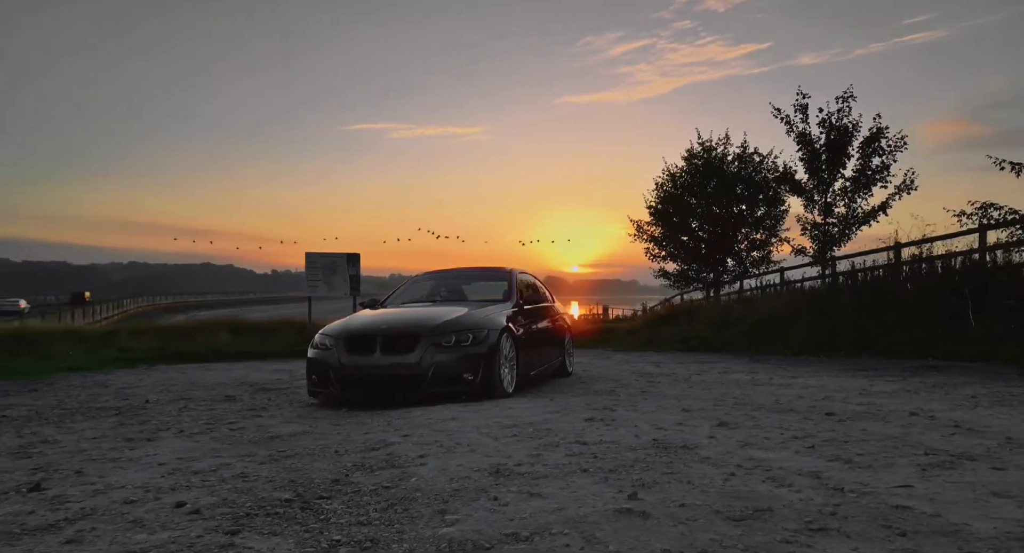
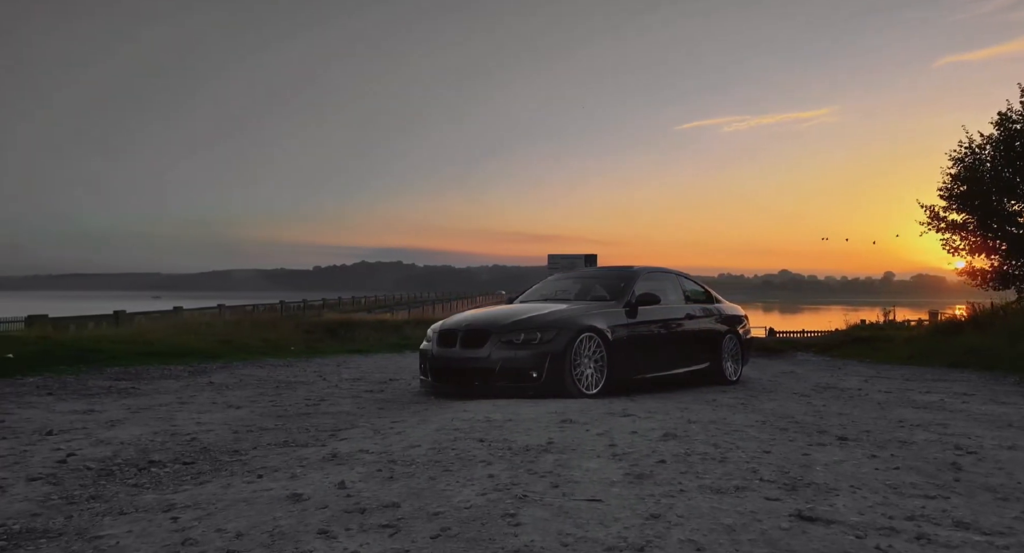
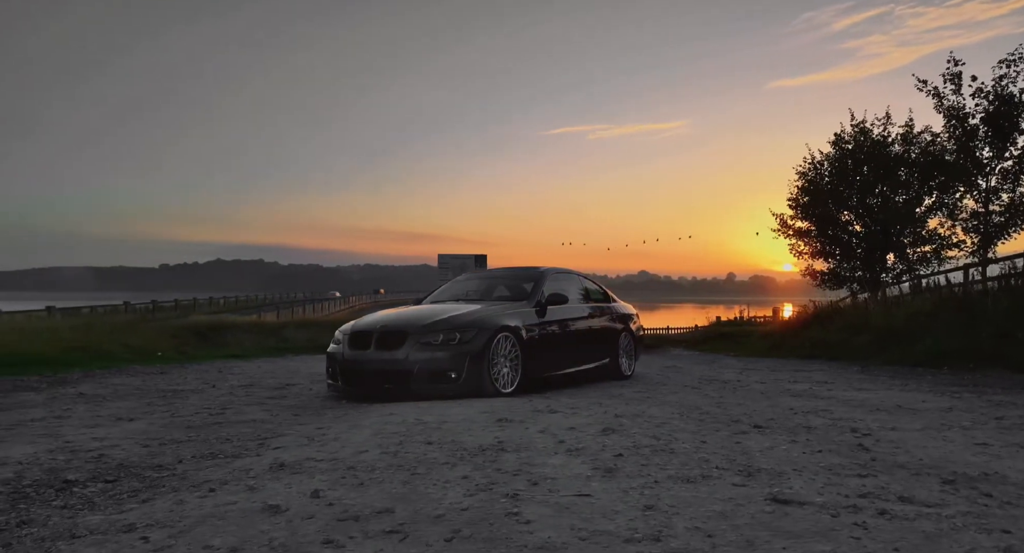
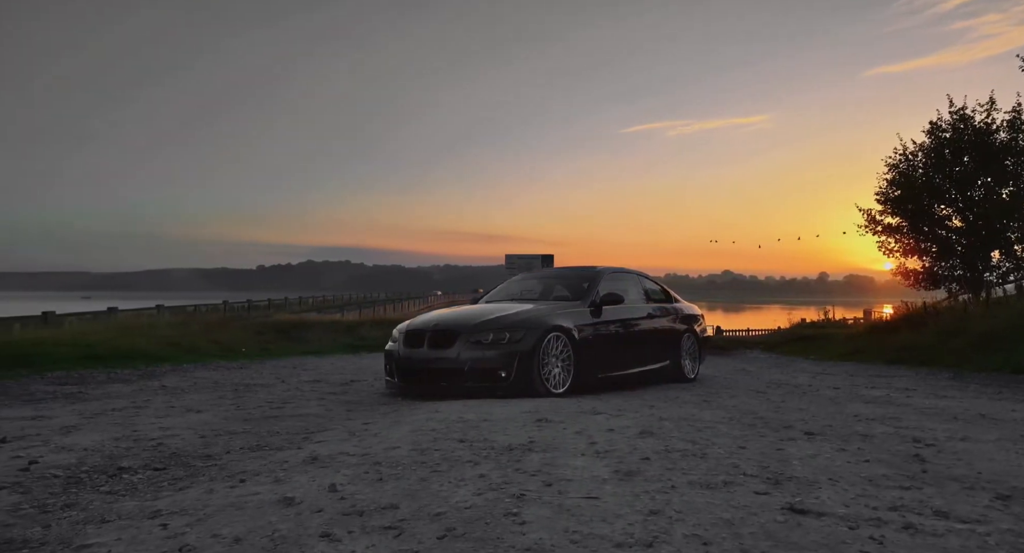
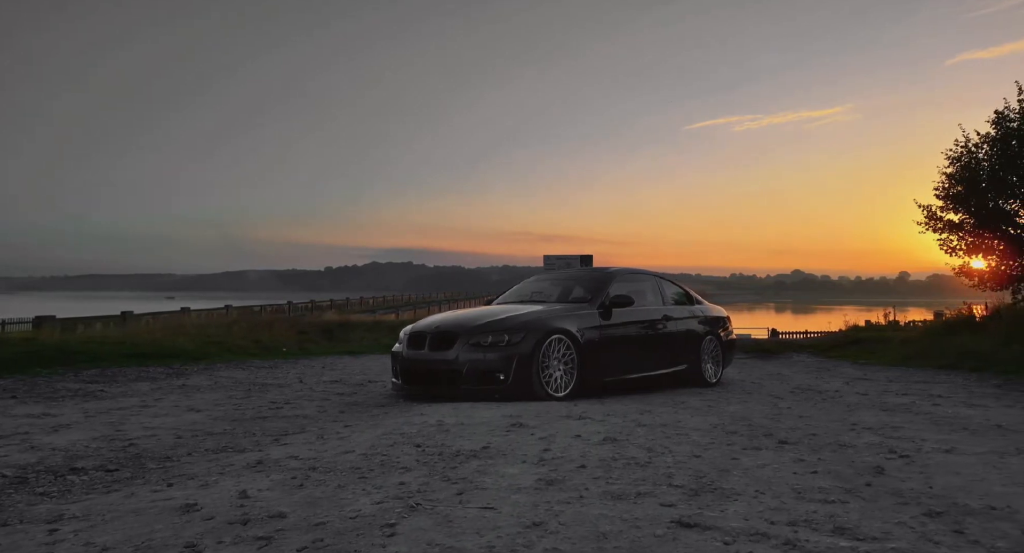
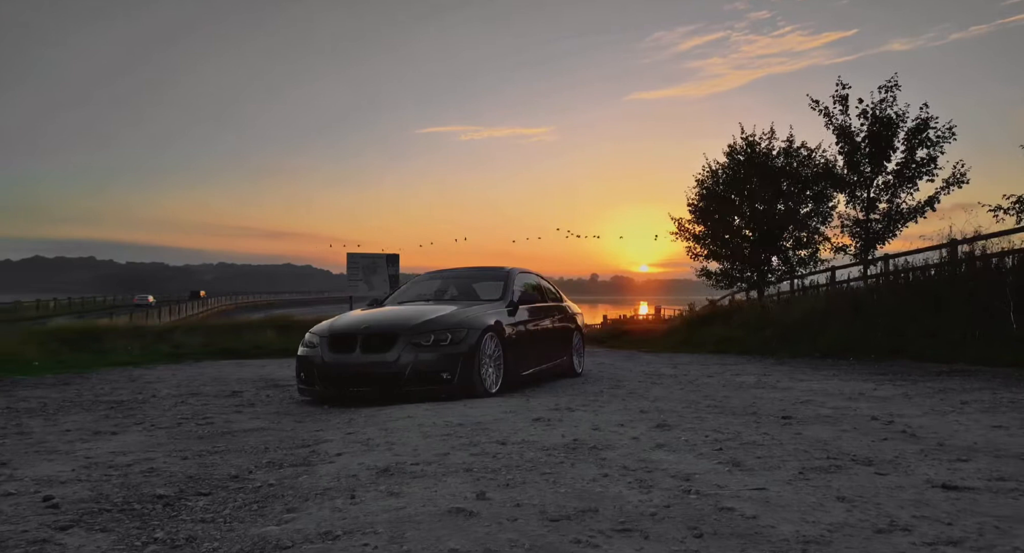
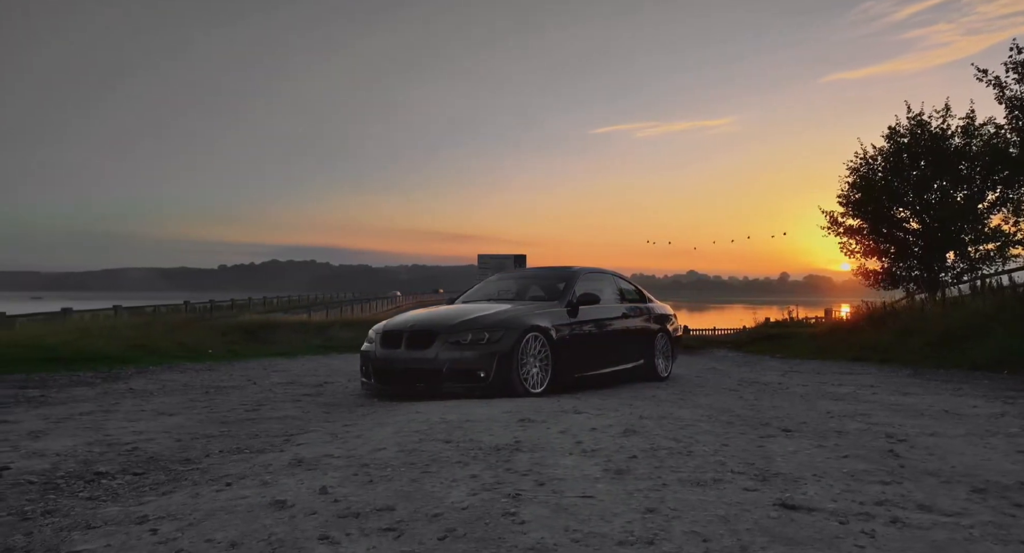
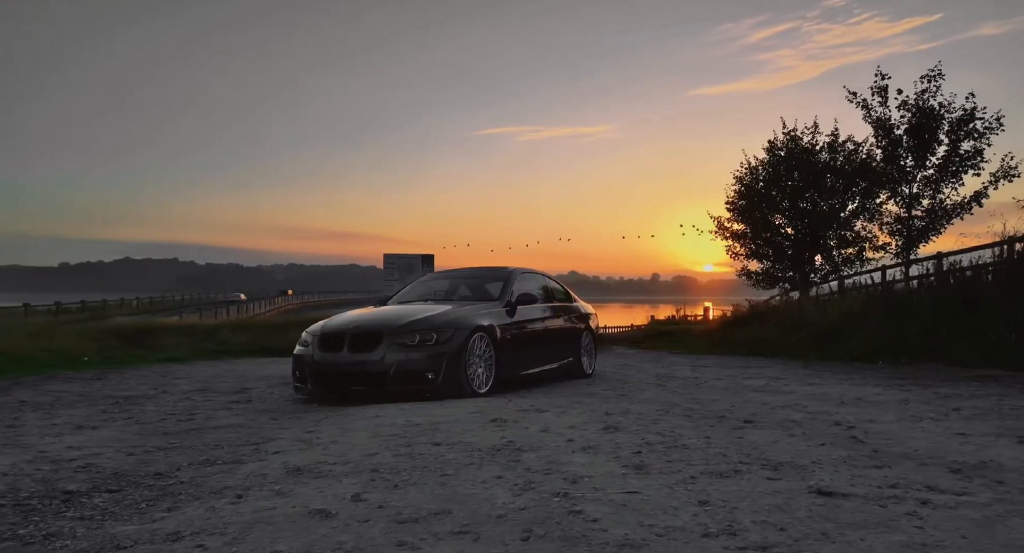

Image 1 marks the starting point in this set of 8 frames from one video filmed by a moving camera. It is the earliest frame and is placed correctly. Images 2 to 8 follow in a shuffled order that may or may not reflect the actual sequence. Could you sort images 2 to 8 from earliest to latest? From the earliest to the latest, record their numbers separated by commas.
6, 8, 3, 7, 4, 2, 5
